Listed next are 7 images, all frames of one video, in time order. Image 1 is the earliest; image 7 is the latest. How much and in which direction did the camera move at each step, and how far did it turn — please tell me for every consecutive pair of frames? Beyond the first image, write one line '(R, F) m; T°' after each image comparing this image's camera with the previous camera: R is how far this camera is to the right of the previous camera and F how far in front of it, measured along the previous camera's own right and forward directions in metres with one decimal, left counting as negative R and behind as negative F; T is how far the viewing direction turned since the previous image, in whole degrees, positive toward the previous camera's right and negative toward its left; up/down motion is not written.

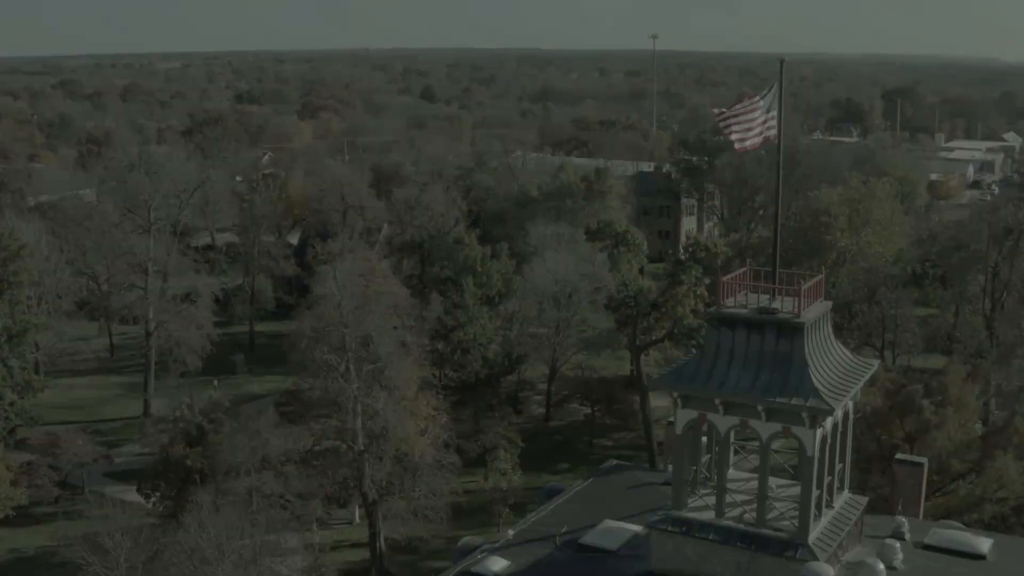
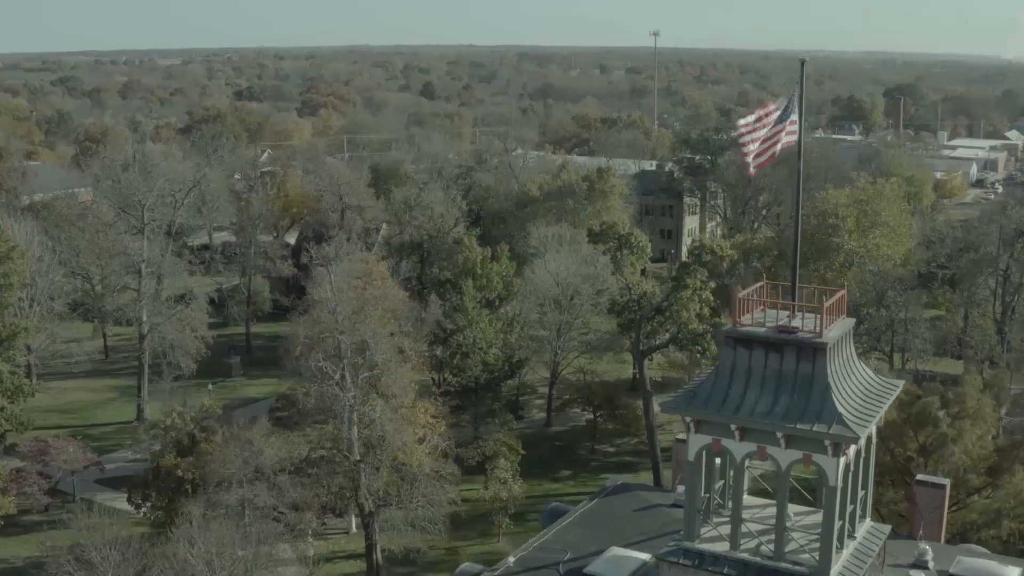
(0.0, +0.8) m; 0°
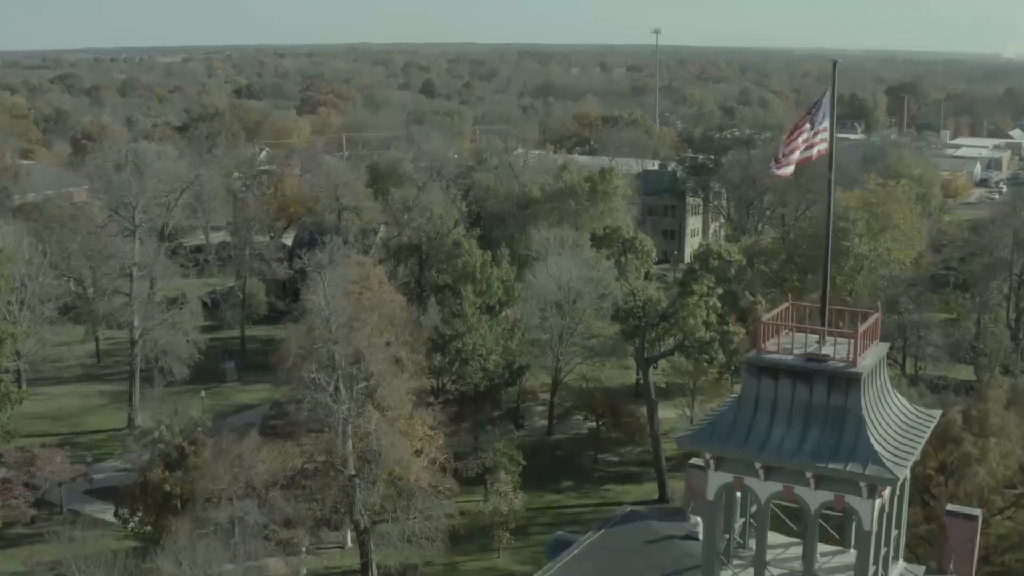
(0.0, +1.1) m; 0°
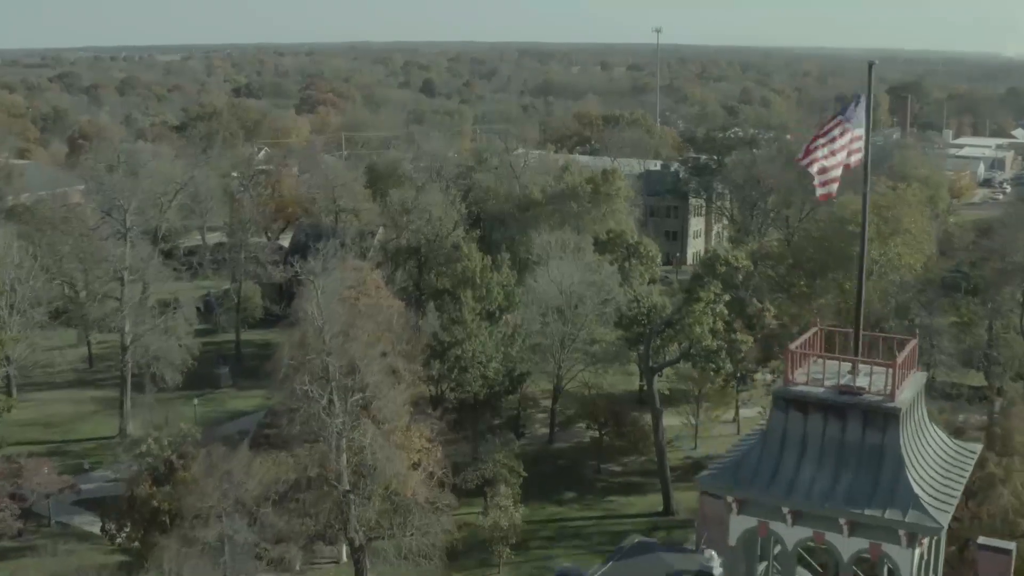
(0.0, +1.0) m; 0°
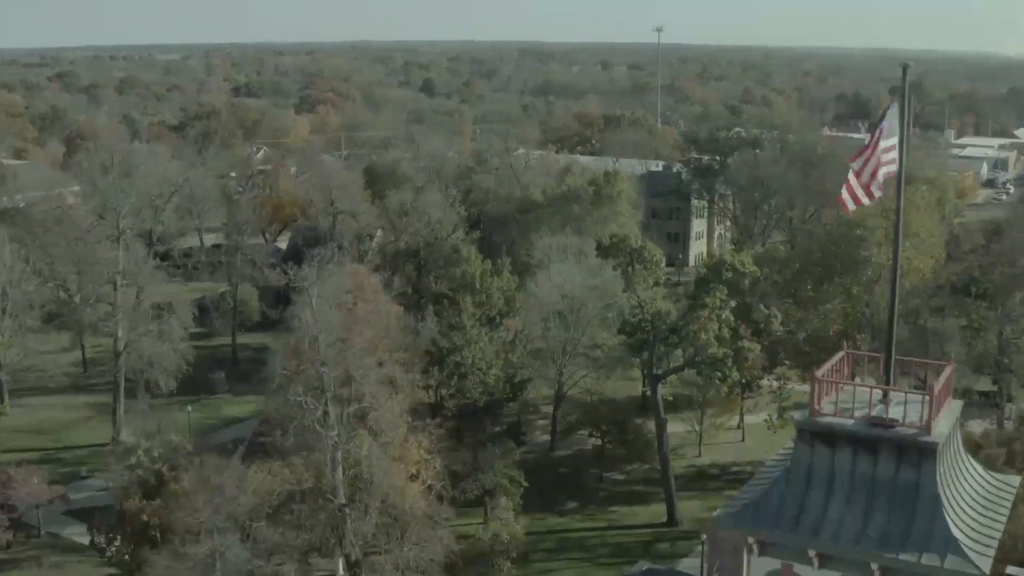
(0.0, +0.8) m; 0°
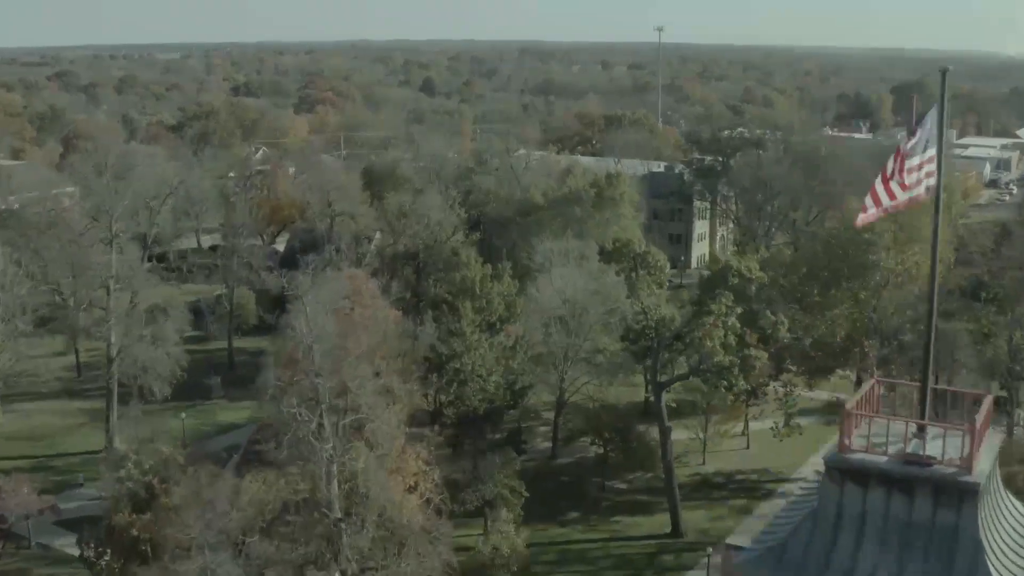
(0.0, +0.7) m; 0°
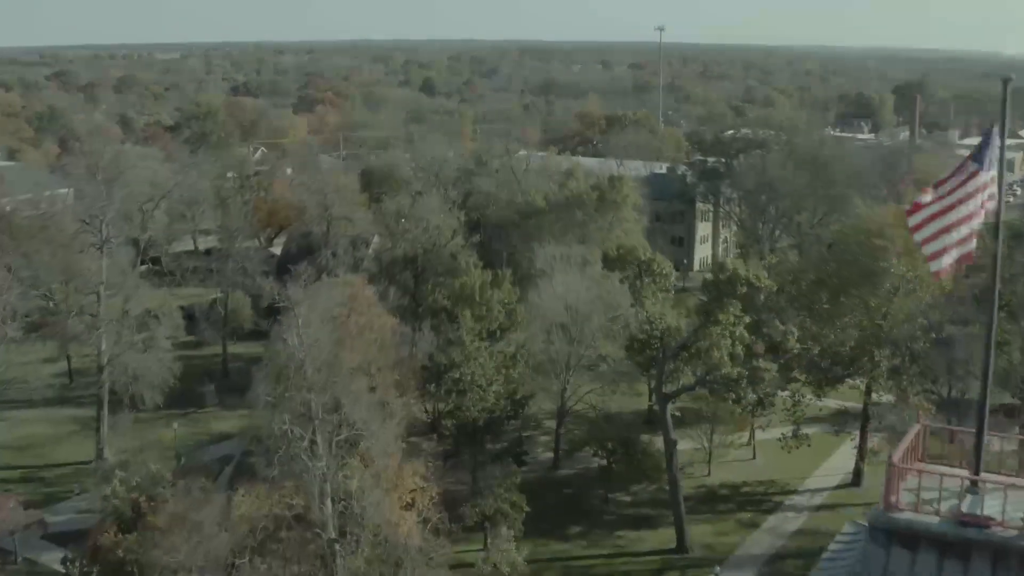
(0.0, +0.9) m; 0°
